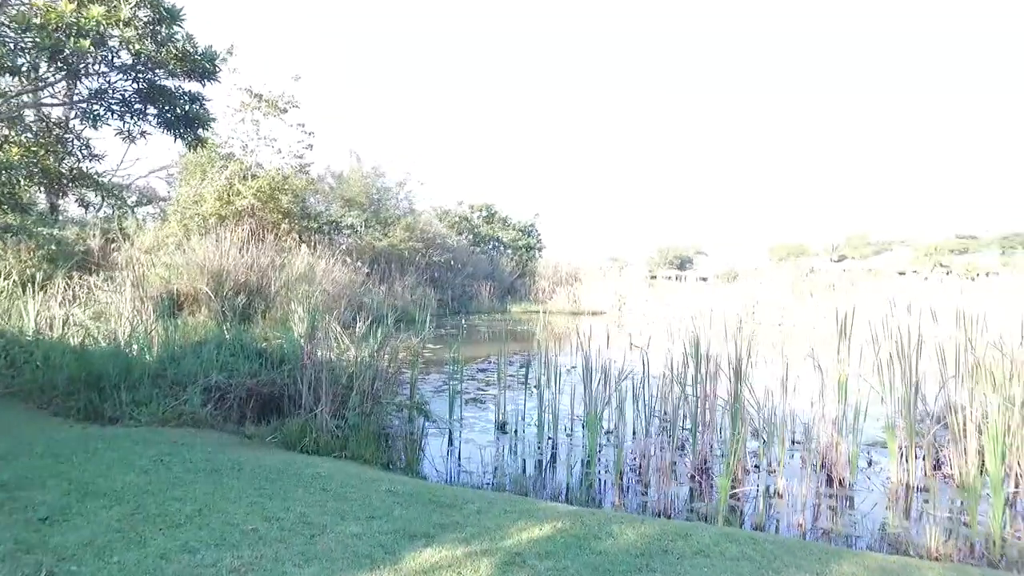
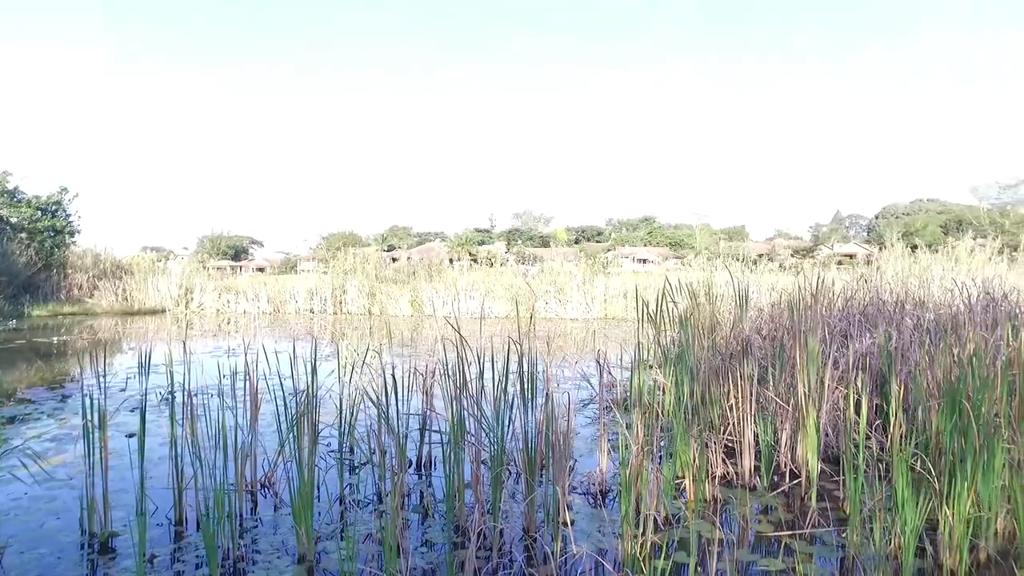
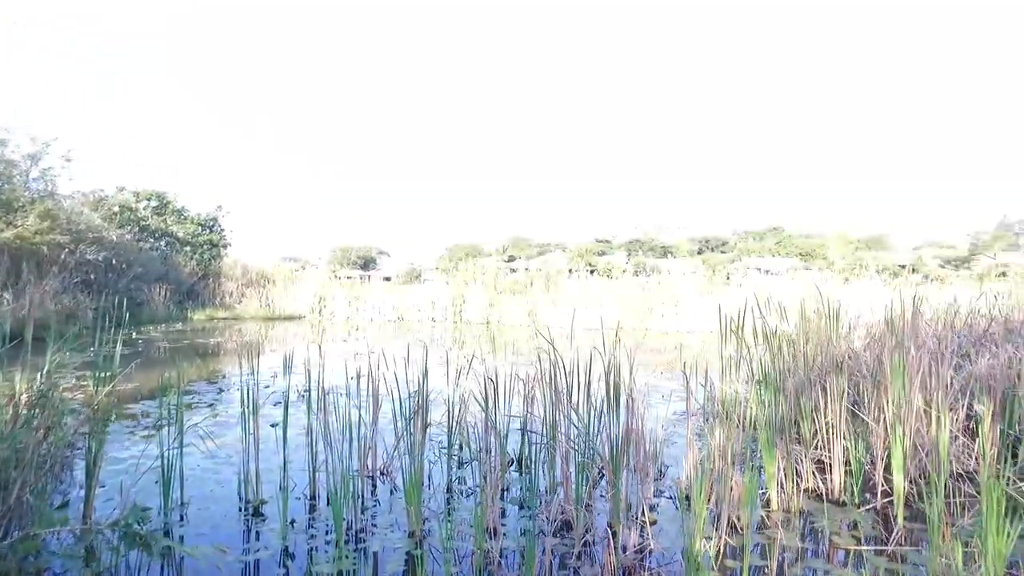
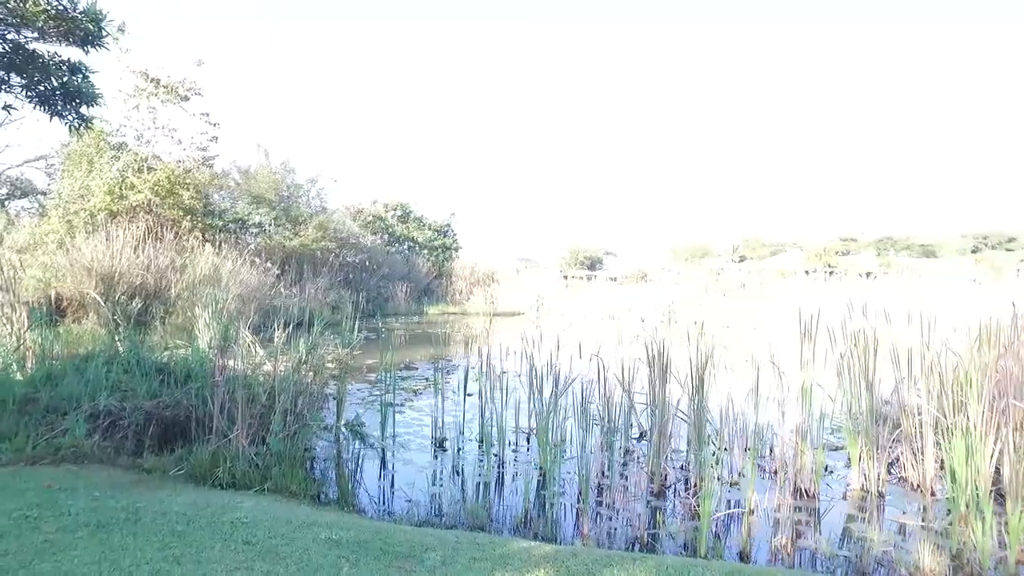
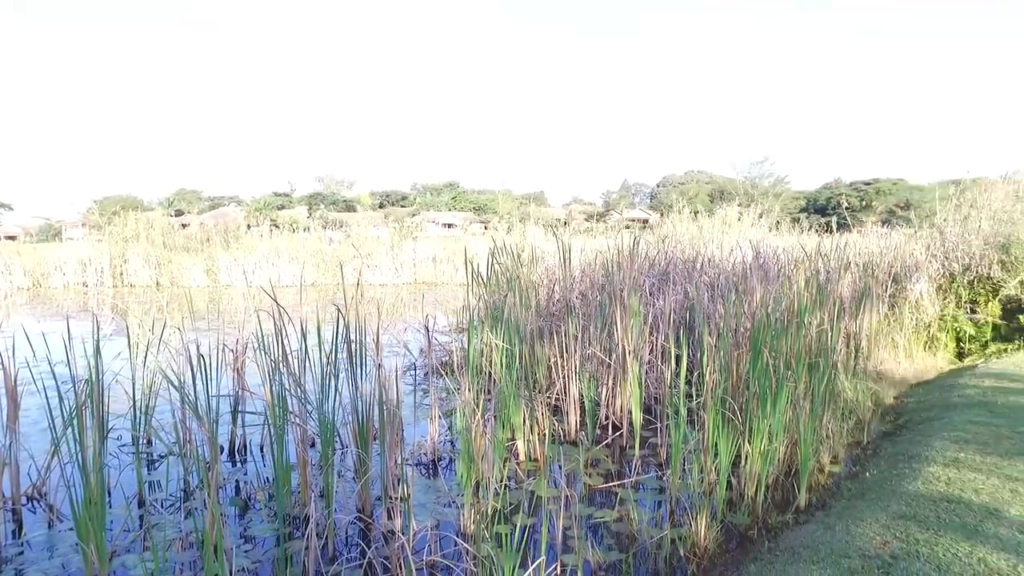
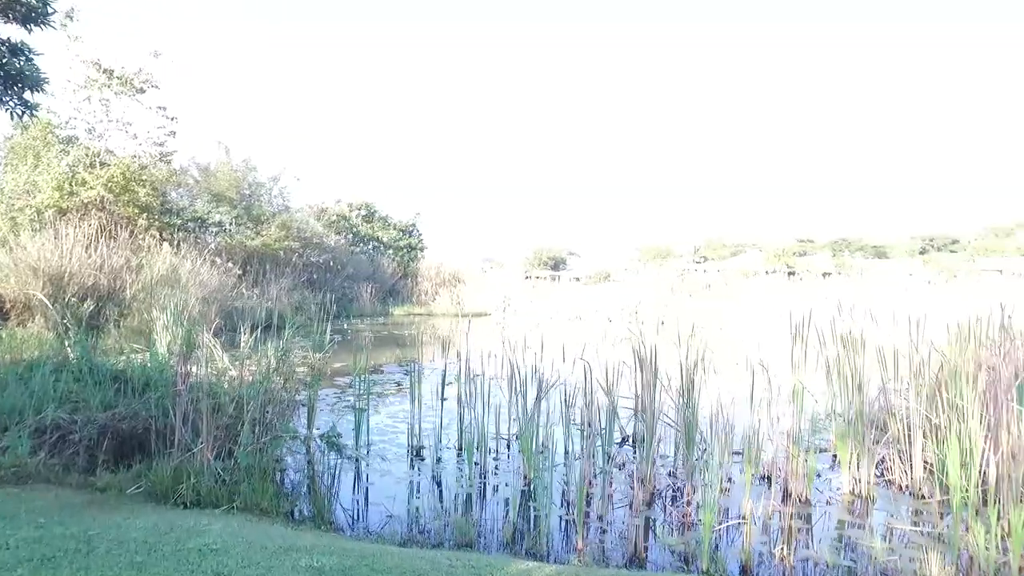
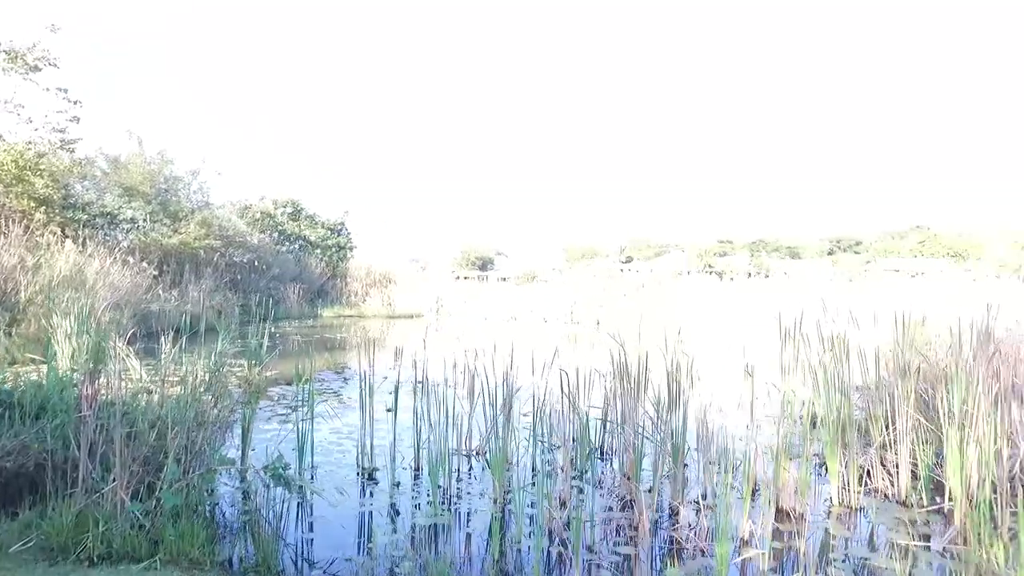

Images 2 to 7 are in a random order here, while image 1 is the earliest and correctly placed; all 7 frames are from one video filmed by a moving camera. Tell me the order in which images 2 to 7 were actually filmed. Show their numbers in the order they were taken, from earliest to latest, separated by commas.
4, 6, 7, 3, 2, 5
